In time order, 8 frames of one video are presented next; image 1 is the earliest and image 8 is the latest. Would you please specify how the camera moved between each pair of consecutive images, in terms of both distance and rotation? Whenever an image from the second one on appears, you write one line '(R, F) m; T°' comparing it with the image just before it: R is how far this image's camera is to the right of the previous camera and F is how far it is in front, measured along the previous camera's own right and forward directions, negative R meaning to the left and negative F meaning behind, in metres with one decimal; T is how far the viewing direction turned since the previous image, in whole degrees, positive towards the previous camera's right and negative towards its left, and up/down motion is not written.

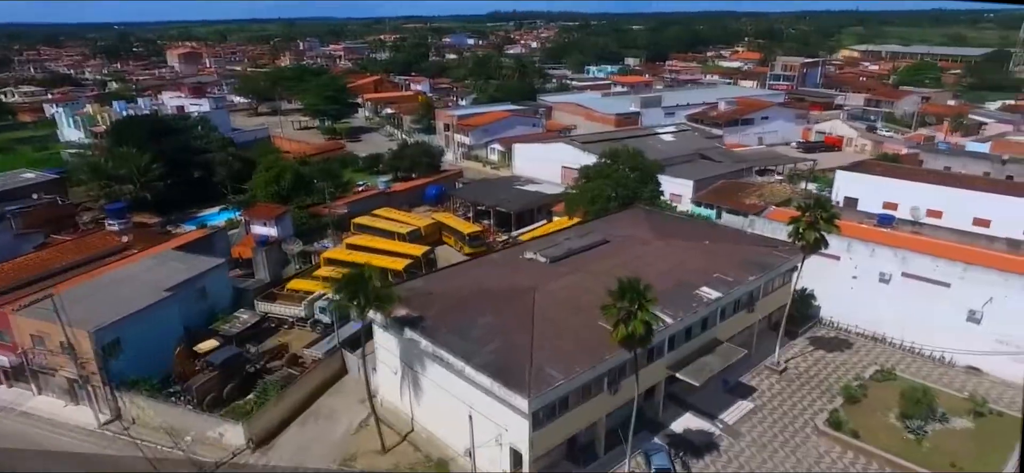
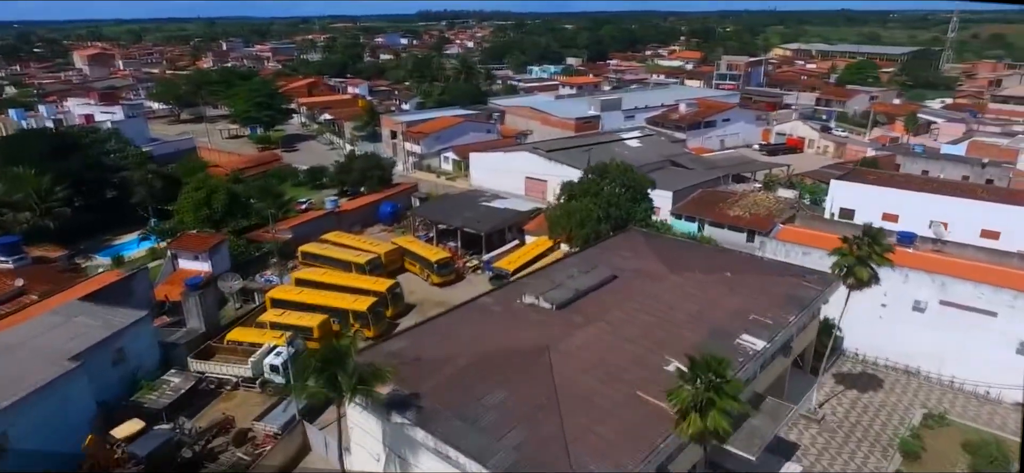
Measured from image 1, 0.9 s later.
(-1.2, +2.7) m; +6°
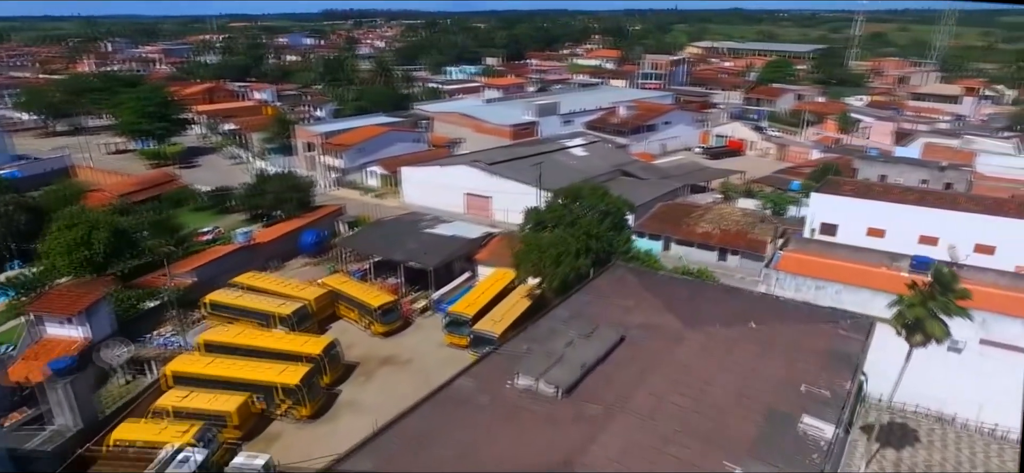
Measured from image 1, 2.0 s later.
(-1.1, +3.2) m; +7°
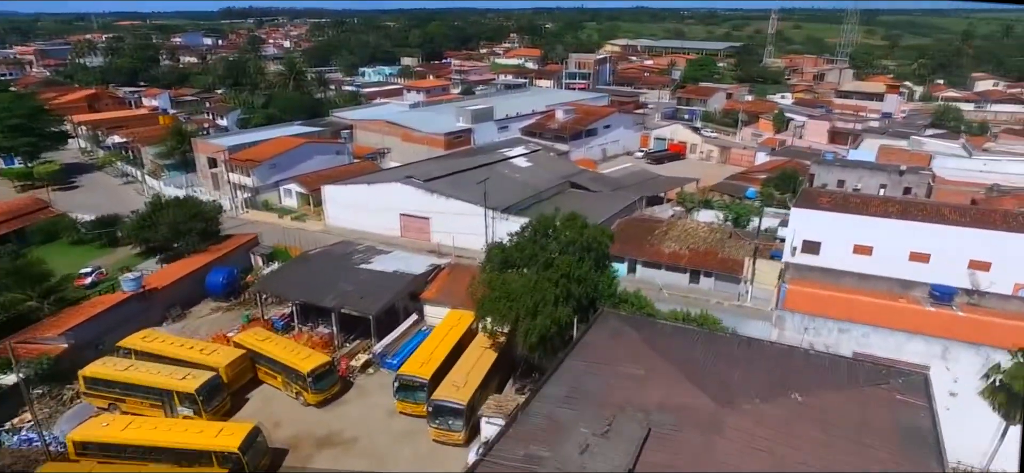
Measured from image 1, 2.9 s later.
(-0.9, +2.9) m; +7°
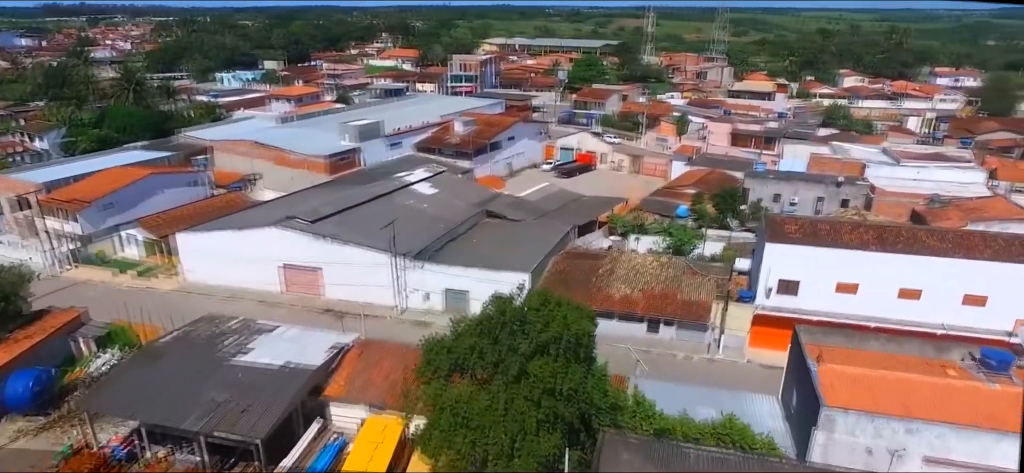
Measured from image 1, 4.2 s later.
(-1.0, +4.1) m; +11°
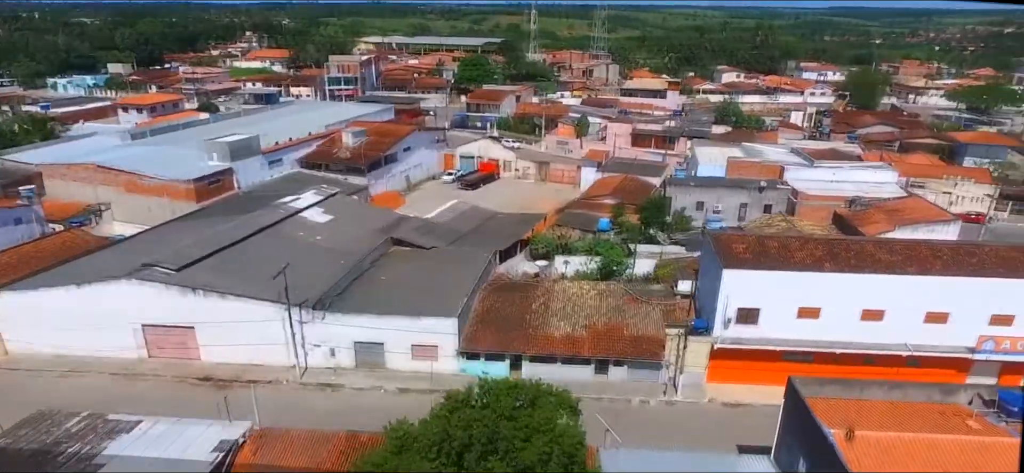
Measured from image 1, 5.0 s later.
(-0.8, +2.7) m; +10°
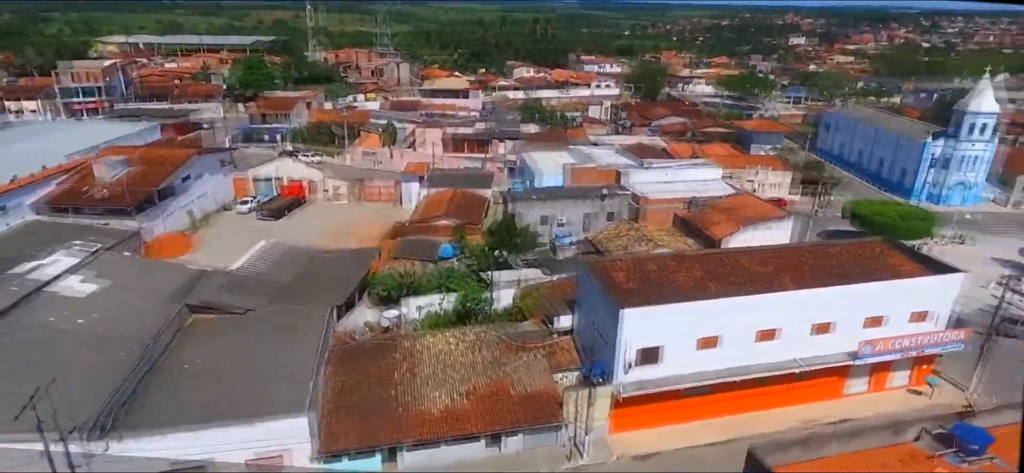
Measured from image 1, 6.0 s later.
(-1.1, +3.0) m; +18°
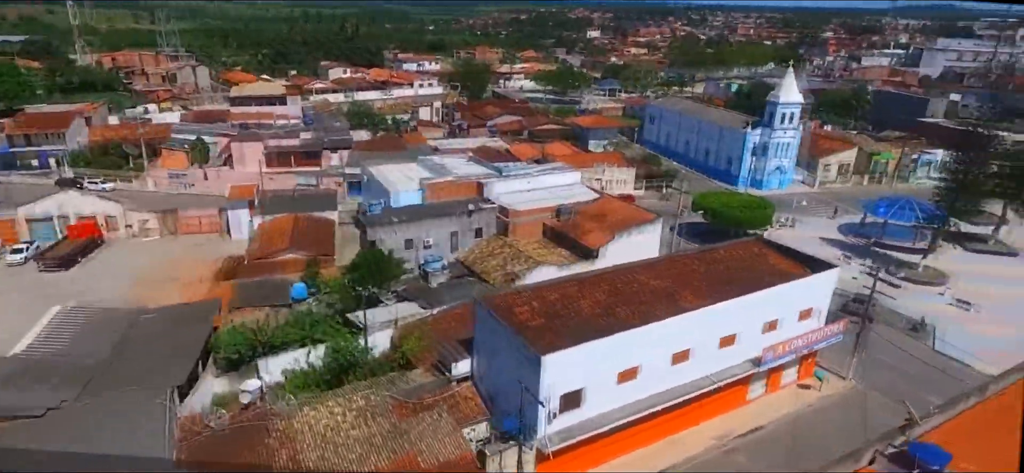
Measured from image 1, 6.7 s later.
(-1.2, +2.0) m; +16°
